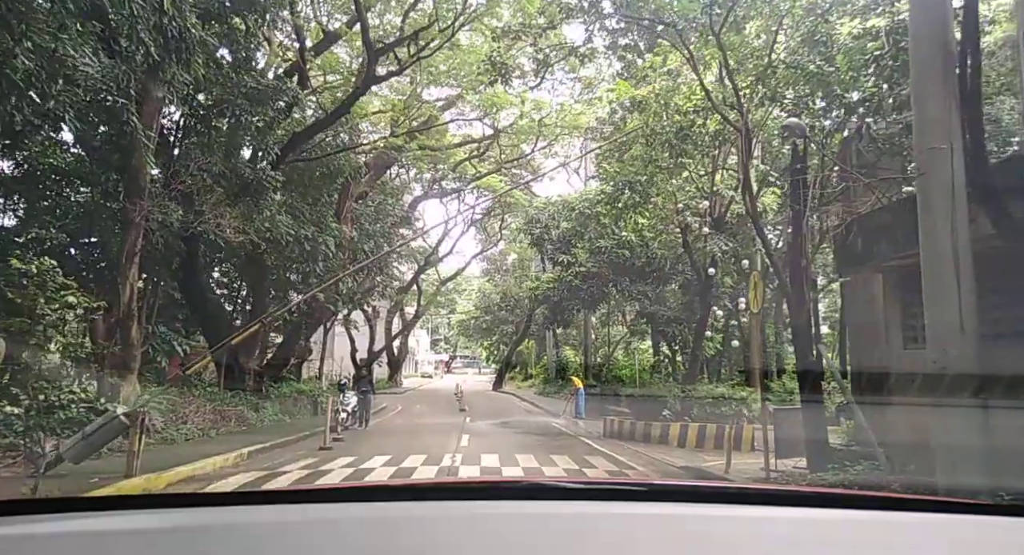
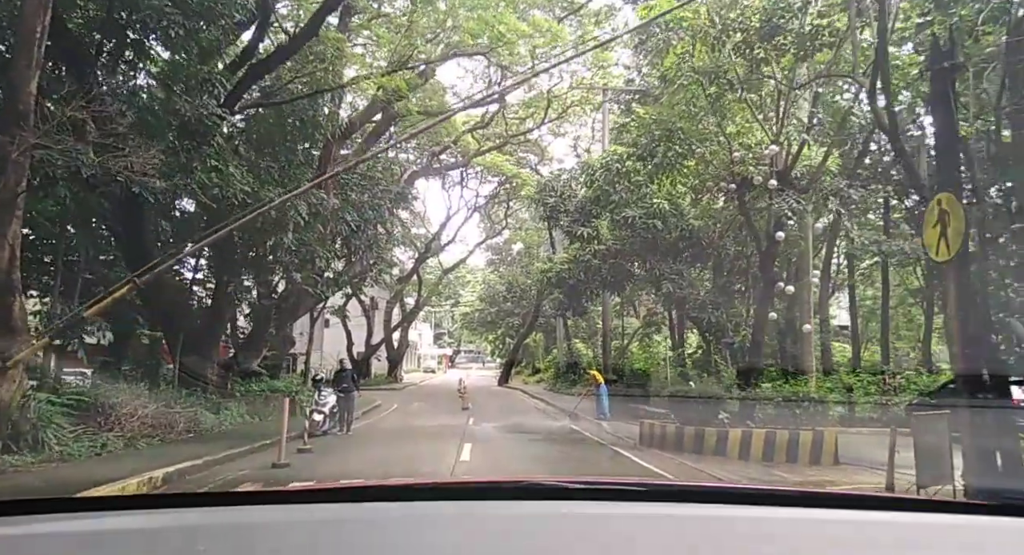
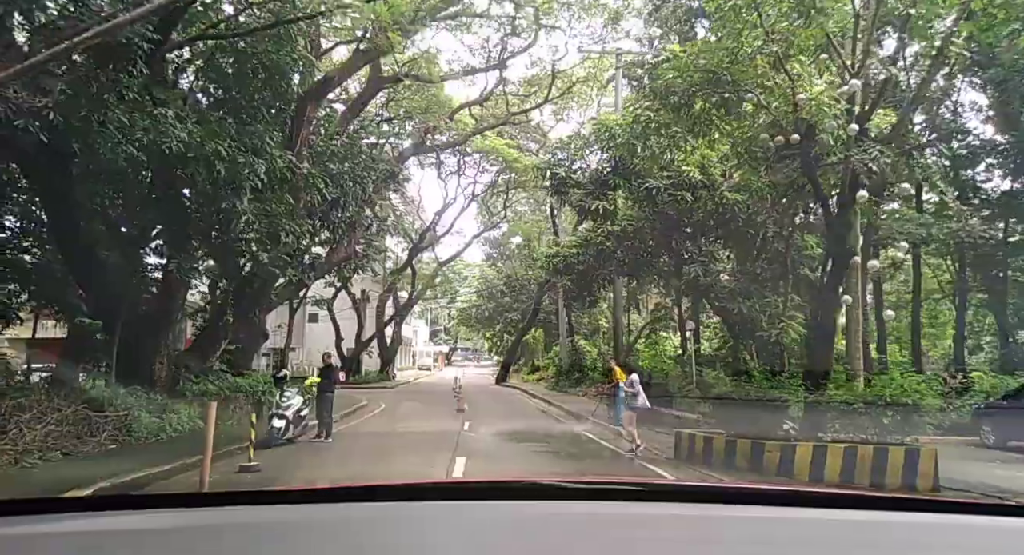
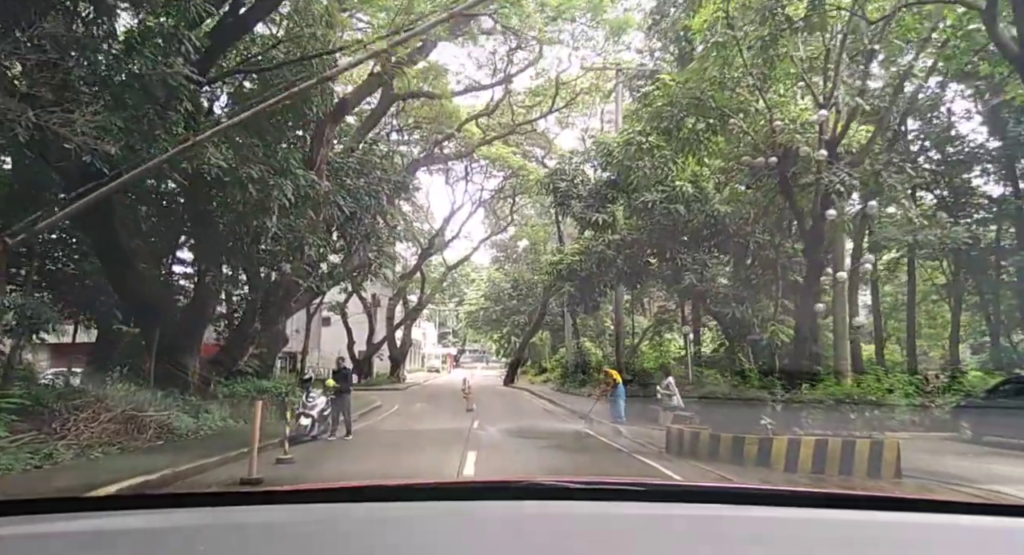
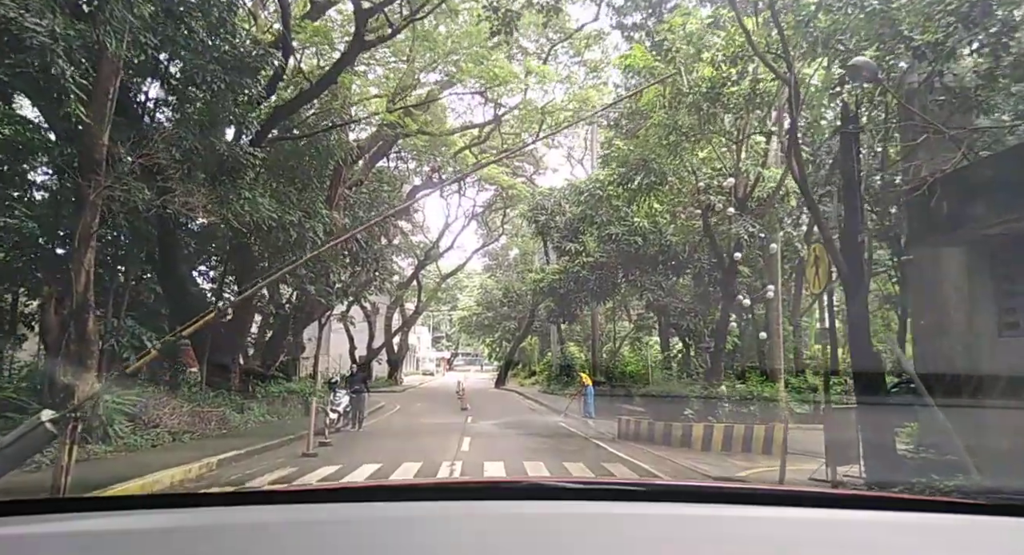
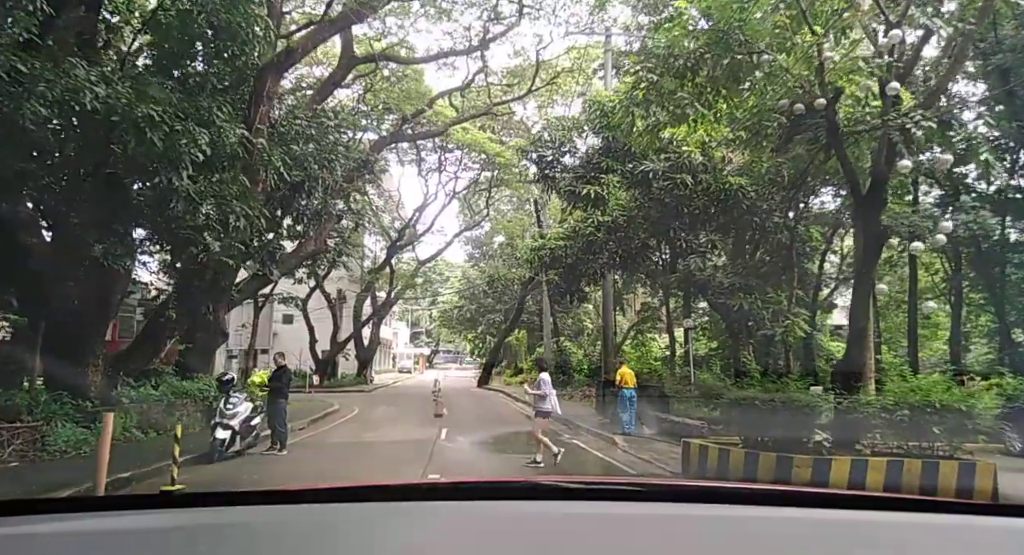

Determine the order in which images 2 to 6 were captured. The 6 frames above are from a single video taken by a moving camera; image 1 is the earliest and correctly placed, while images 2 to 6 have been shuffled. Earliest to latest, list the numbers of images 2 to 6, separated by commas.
5, 2, 4, 3, 6
